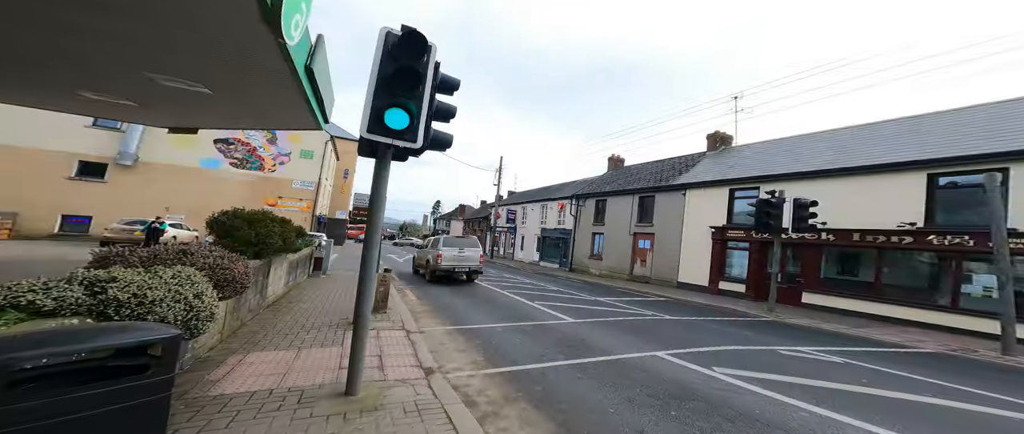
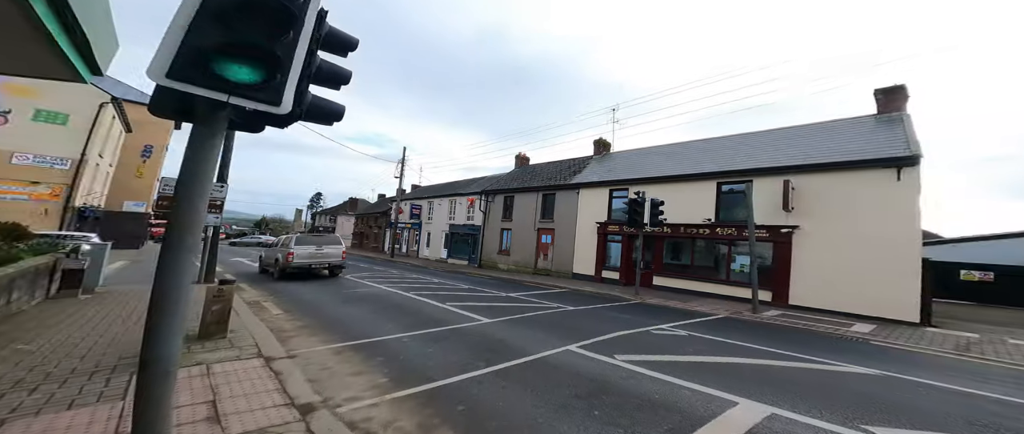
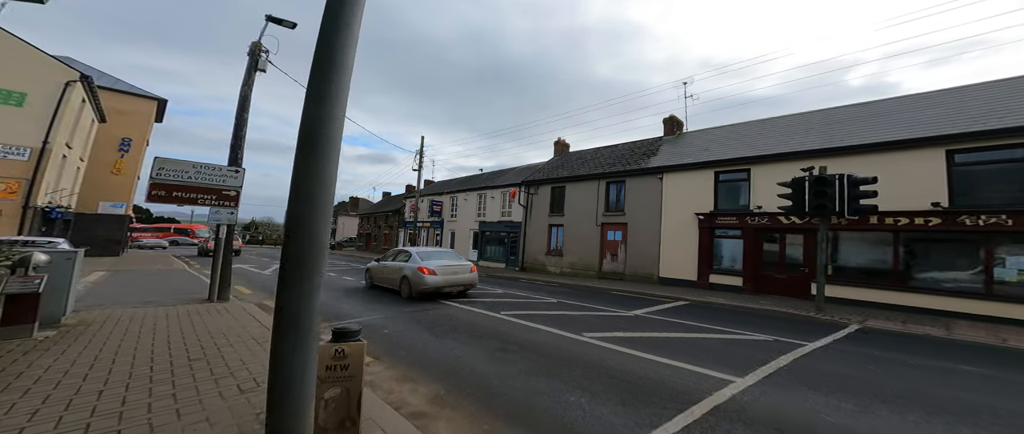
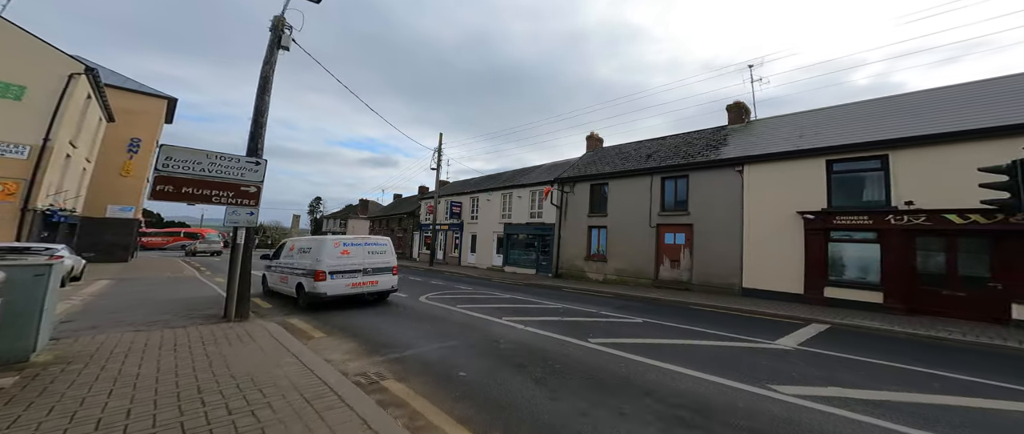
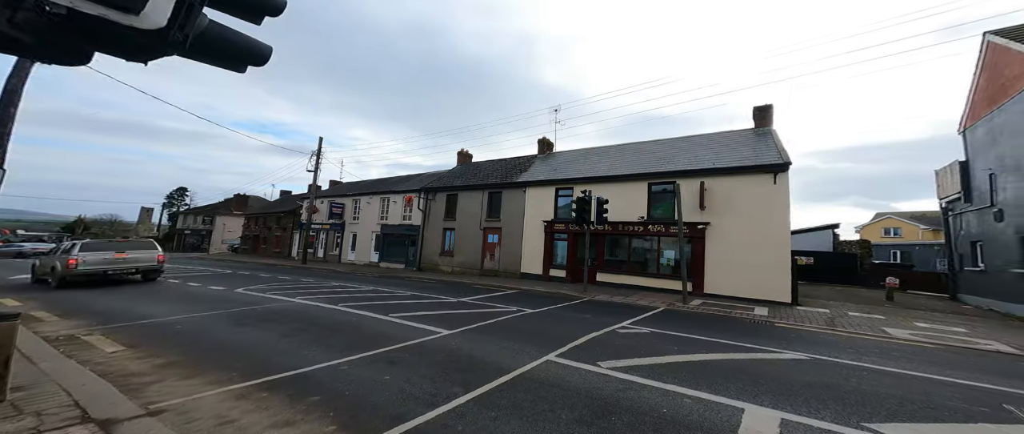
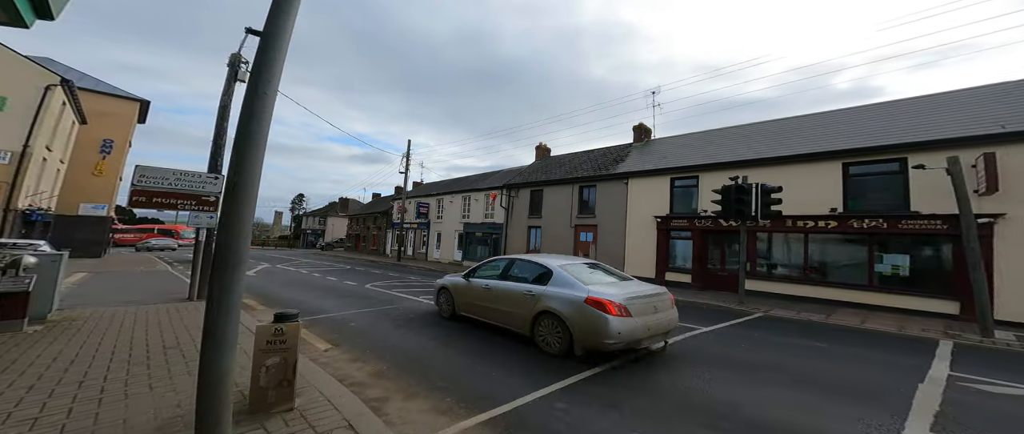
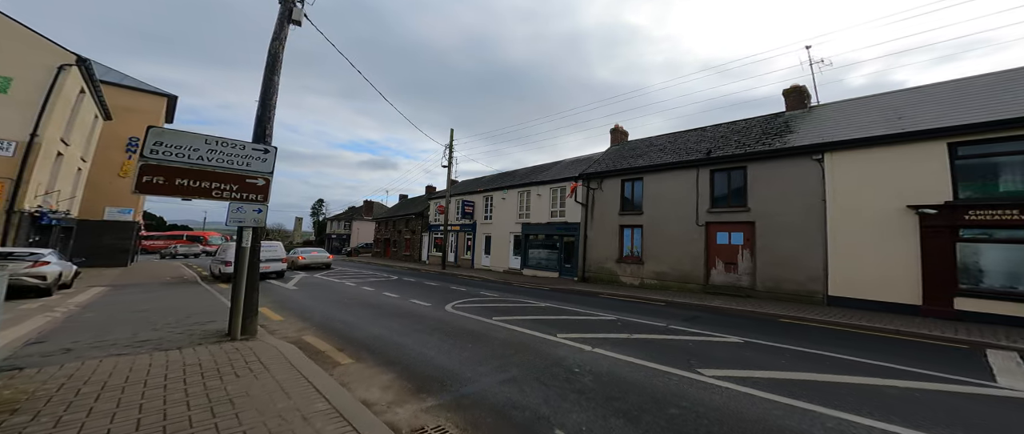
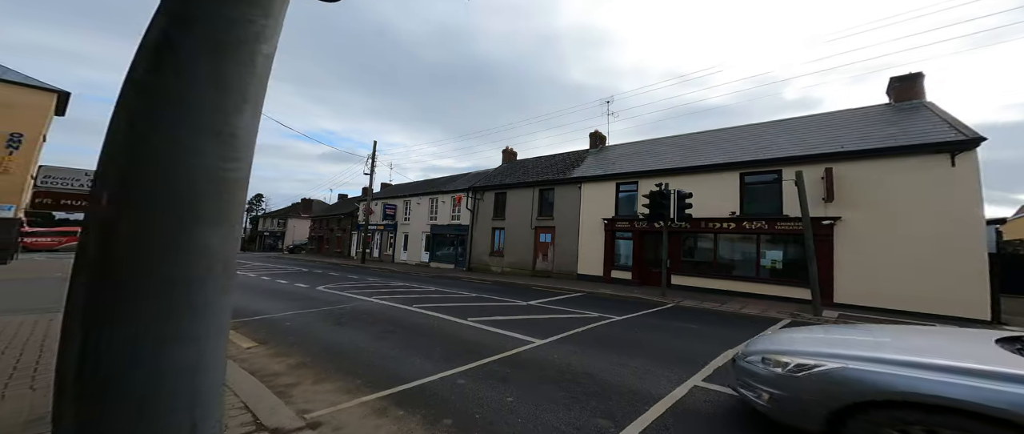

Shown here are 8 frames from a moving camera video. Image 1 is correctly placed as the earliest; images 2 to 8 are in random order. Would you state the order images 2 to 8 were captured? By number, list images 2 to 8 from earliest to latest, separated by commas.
2, 5, 8, 6, 3, 4, 7
